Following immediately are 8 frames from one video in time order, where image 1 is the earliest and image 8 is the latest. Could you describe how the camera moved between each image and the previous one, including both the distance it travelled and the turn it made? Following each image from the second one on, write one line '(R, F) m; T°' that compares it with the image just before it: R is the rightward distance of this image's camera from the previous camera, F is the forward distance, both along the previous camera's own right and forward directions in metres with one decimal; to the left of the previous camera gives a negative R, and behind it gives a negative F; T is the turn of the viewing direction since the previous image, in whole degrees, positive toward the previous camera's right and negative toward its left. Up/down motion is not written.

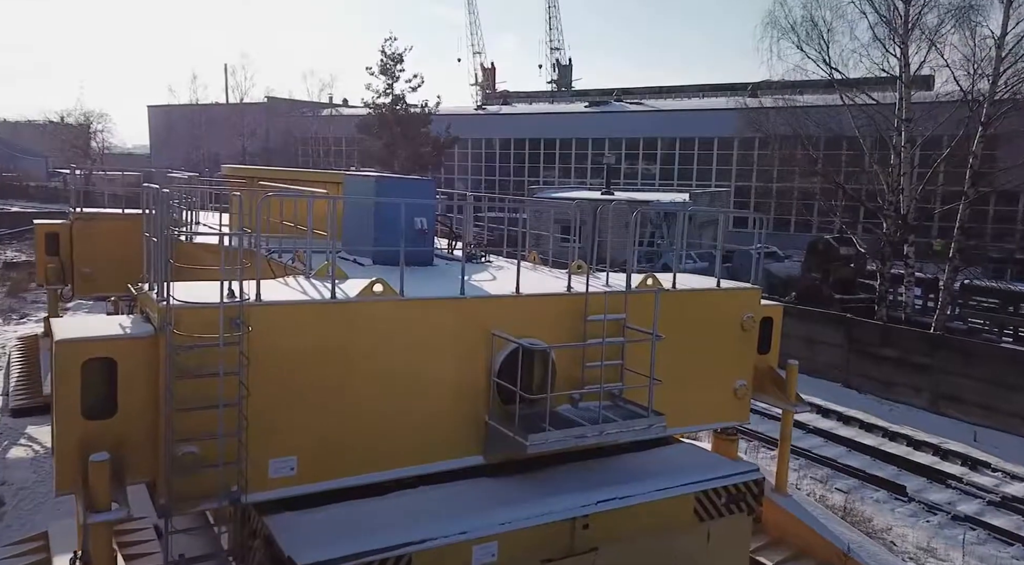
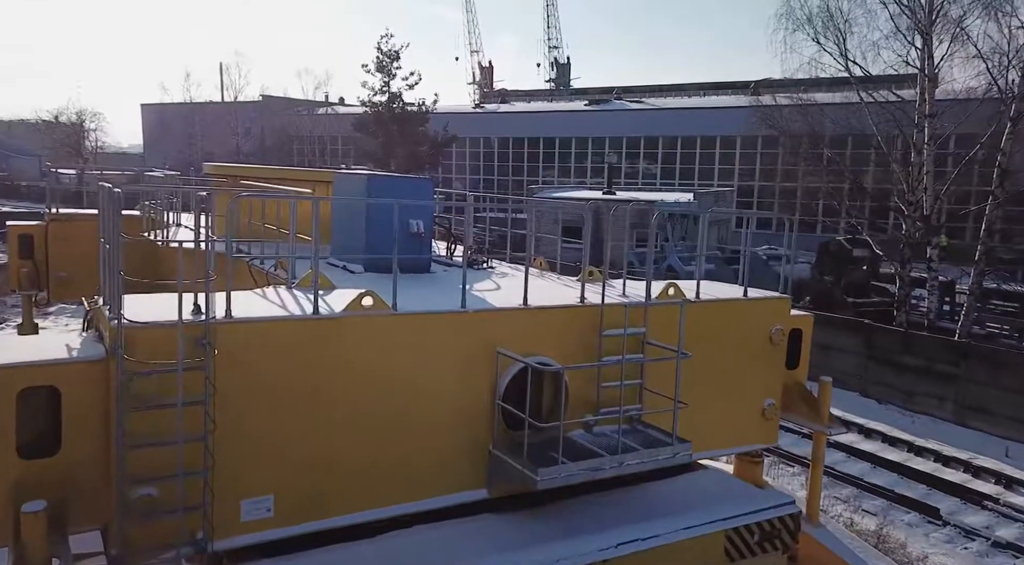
(-0.1, +0.6) m; 0°
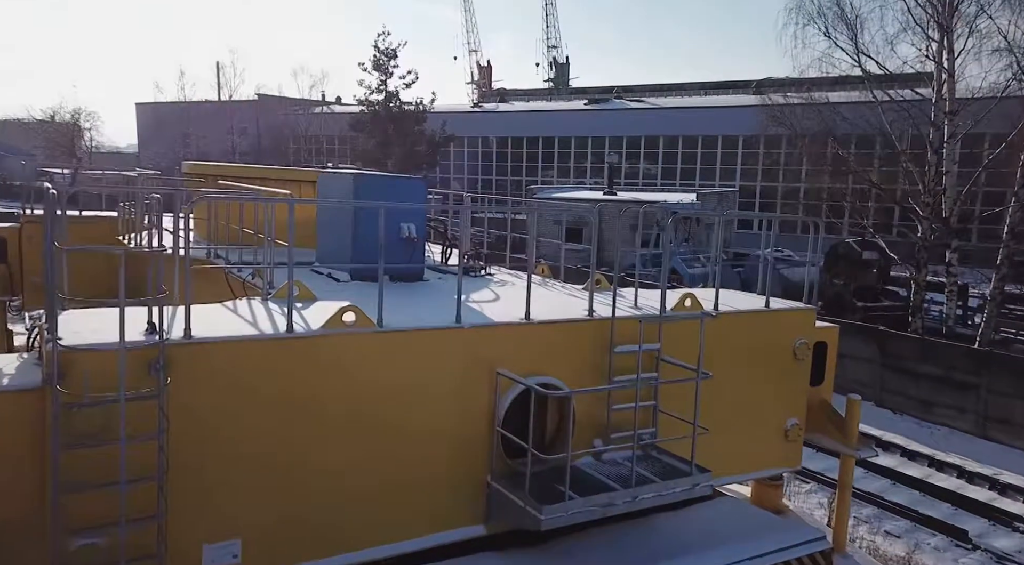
(0.0, +0.5) m; 0°
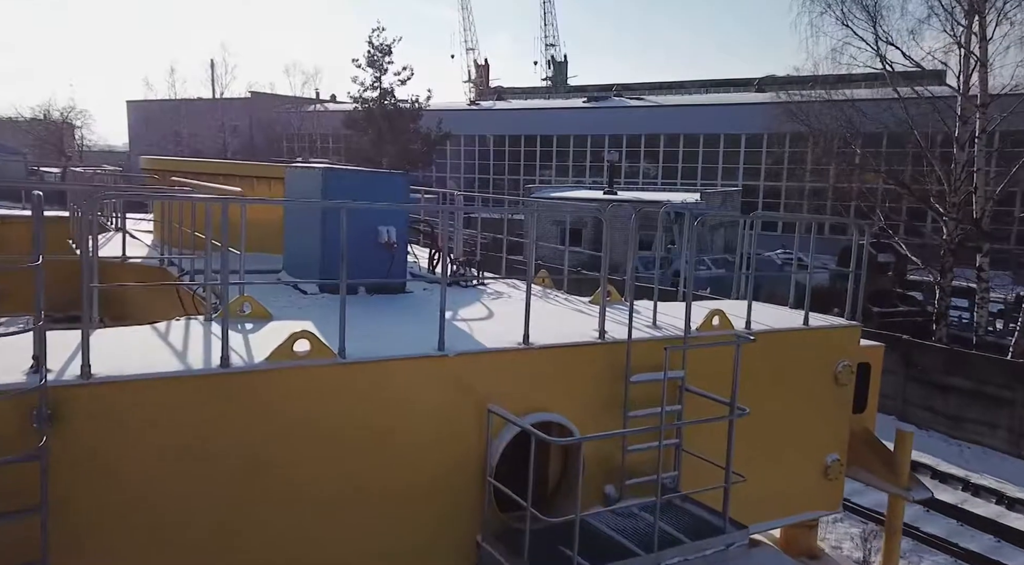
(0.0, +0.8) m; 0°
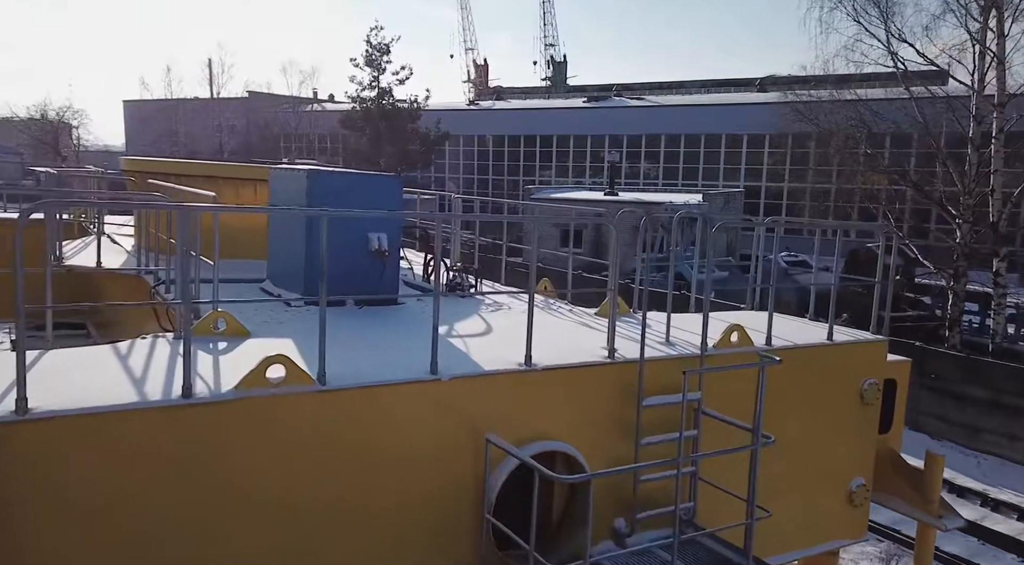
(0.0, +0.3) m; 0°
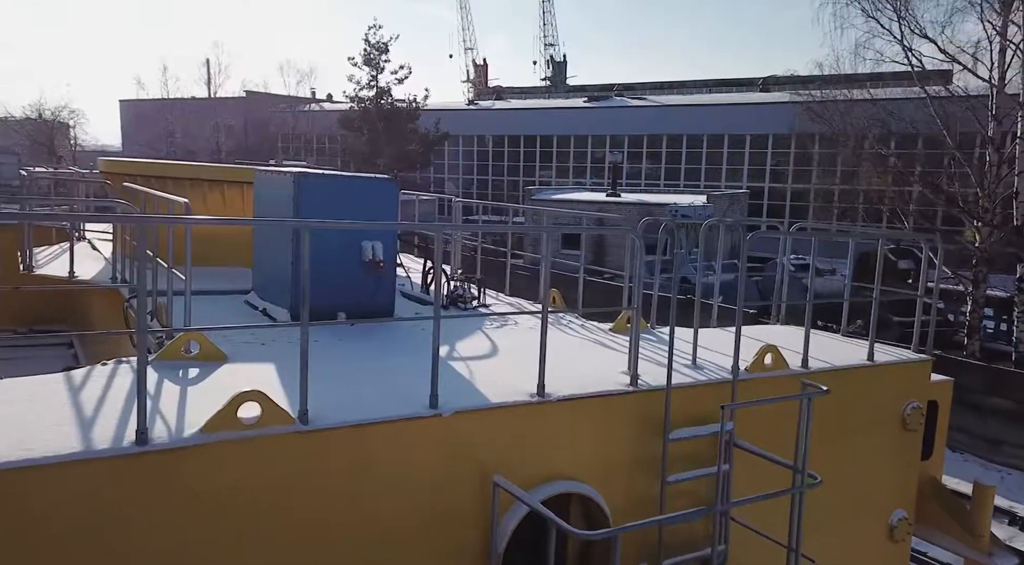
(0.0, +0.4) m; 0°
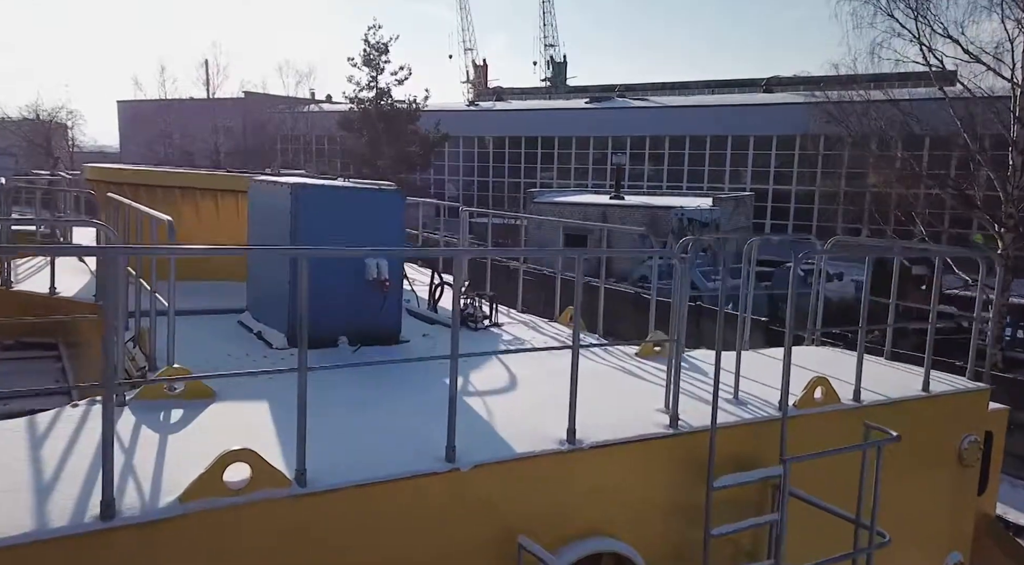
(-0.1, +0.3) m; 0°
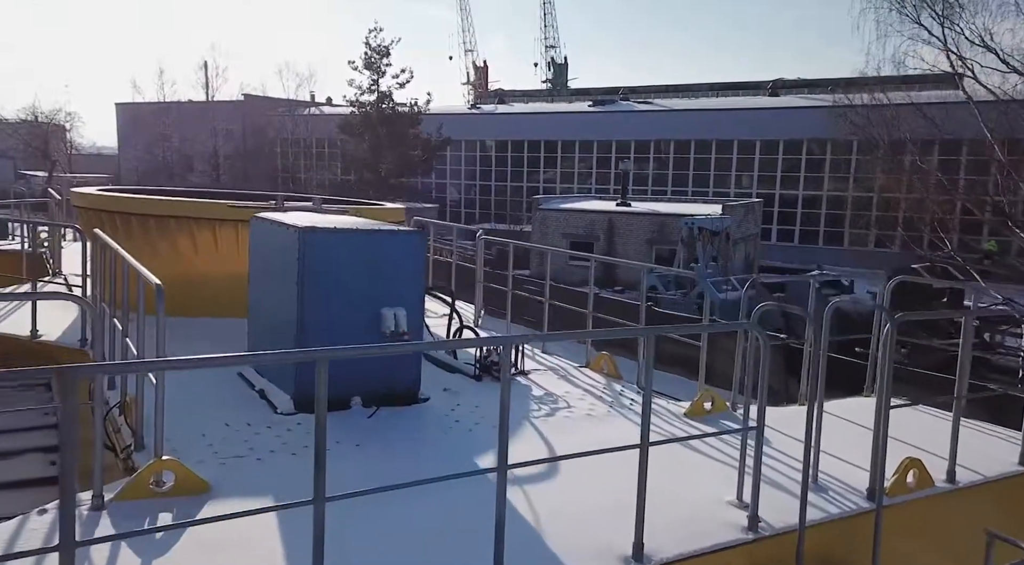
(-0.2, +0.4) m; 0°
